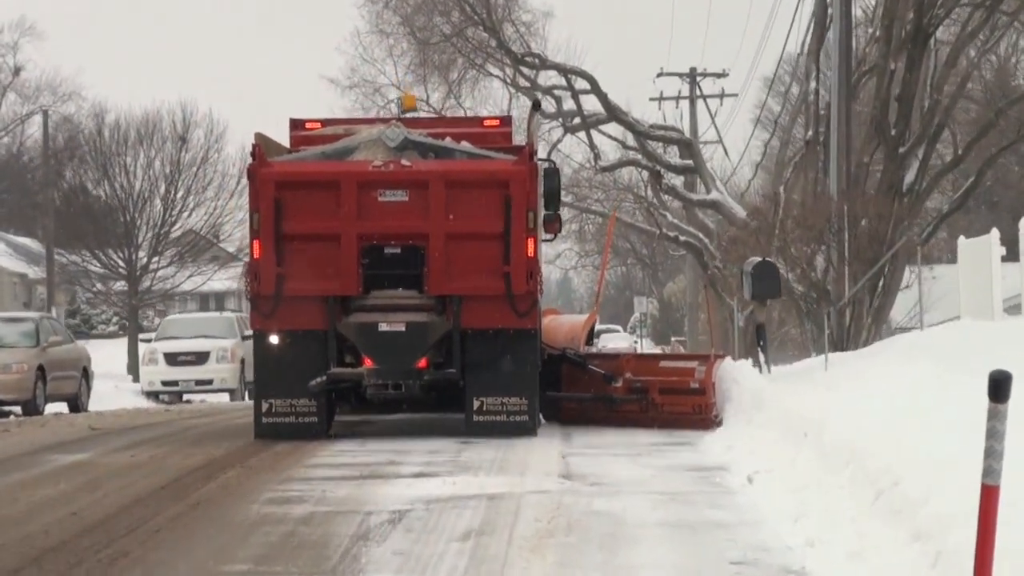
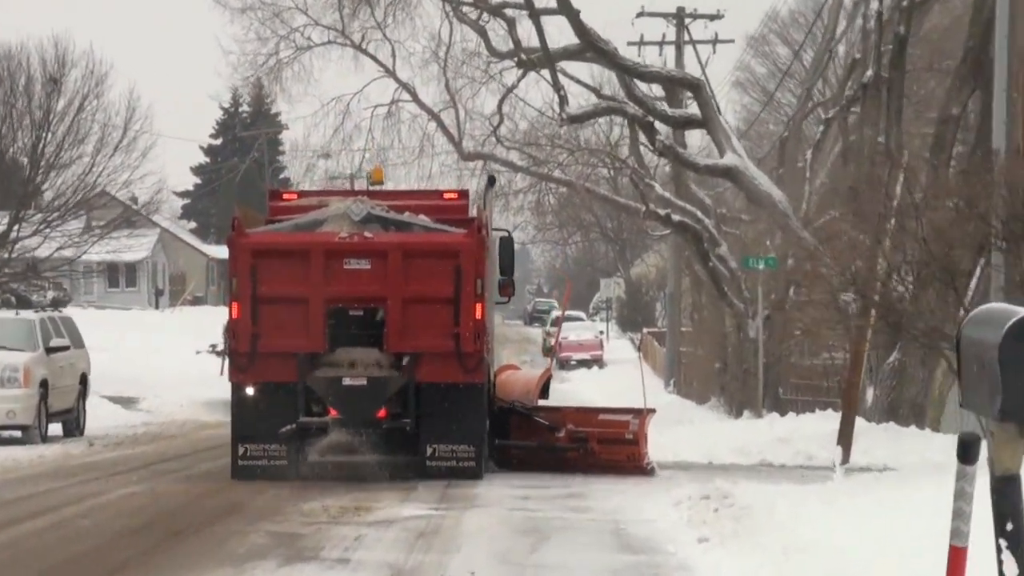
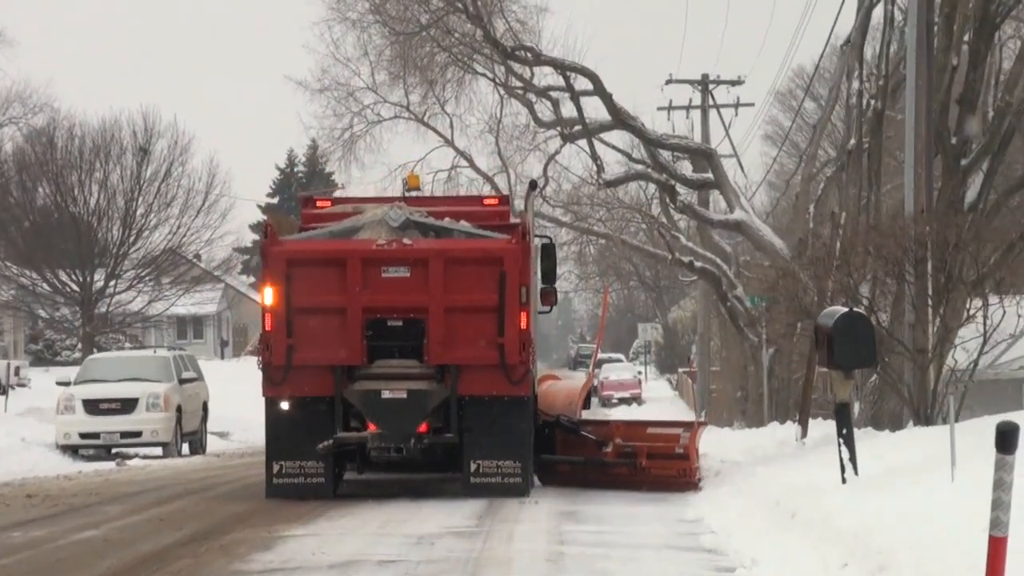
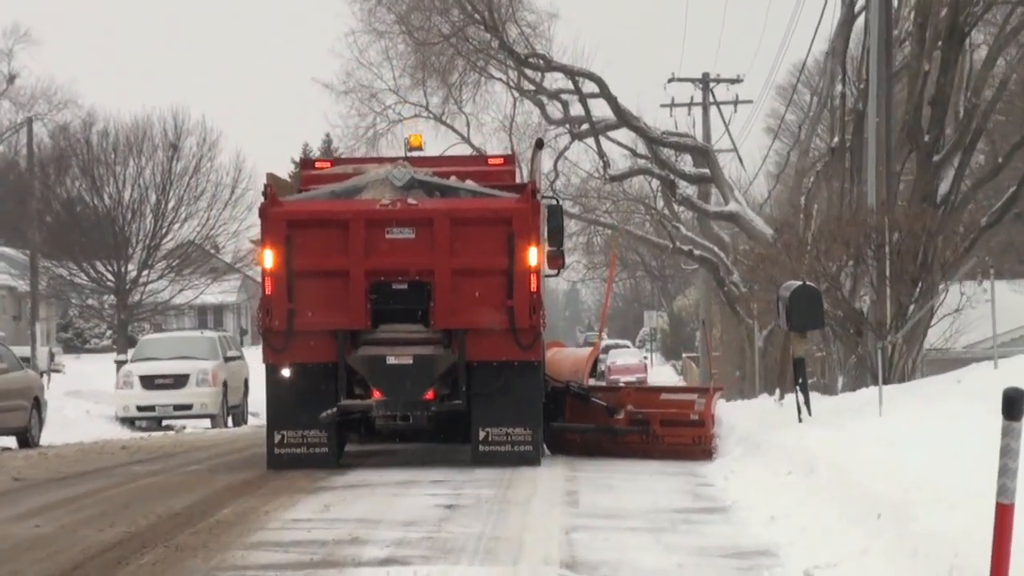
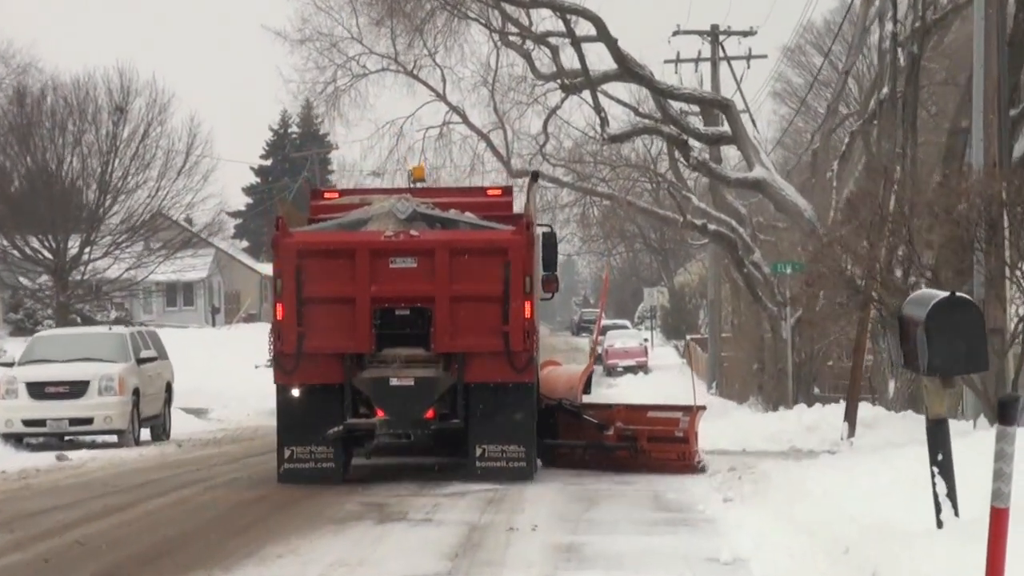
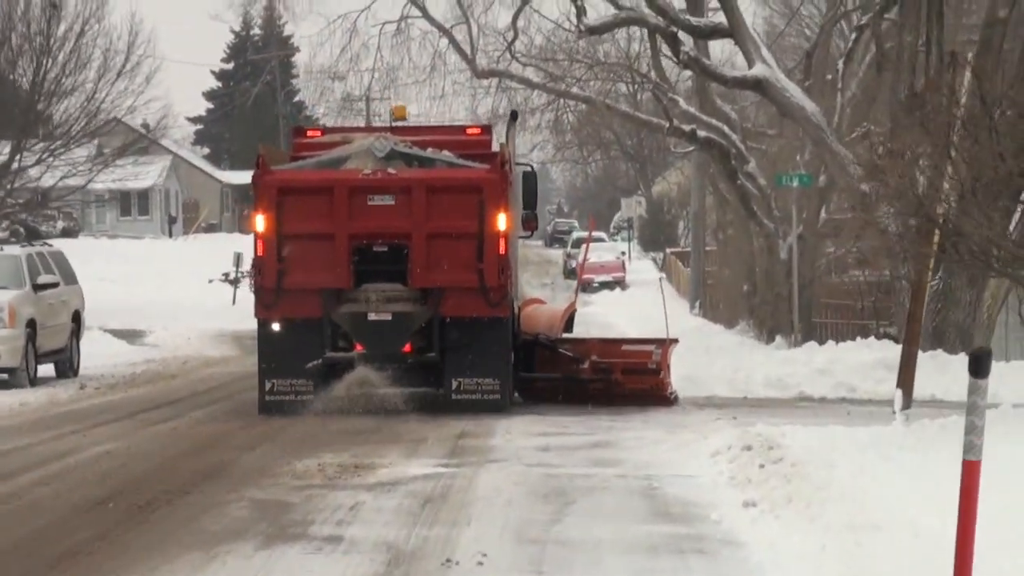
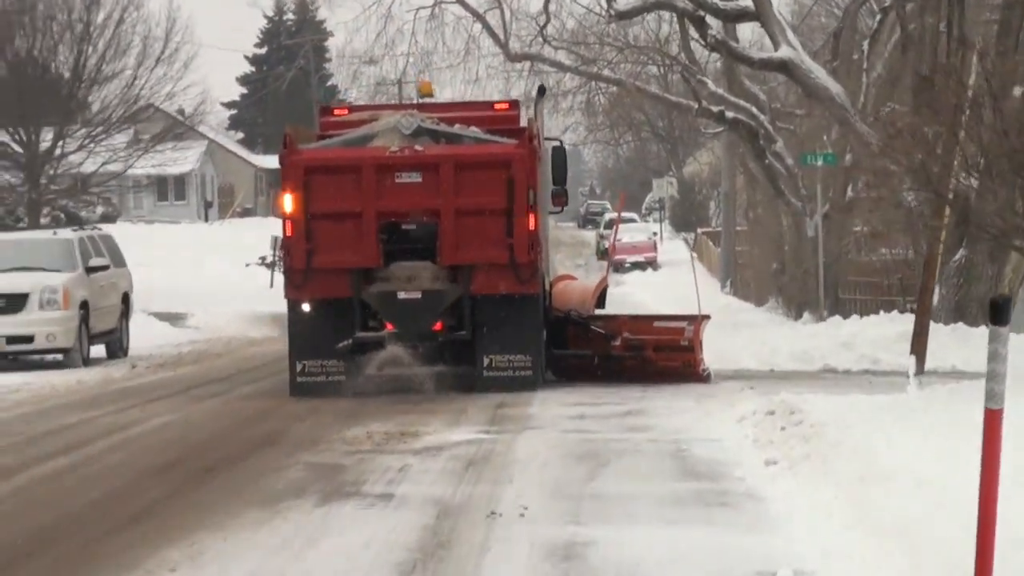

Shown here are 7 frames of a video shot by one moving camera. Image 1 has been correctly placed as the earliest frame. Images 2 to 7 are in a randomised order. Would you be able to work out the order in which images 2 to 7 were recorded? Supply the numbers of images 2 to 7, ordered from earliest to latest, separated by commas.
4, 3, 5, 2, 7, 6
